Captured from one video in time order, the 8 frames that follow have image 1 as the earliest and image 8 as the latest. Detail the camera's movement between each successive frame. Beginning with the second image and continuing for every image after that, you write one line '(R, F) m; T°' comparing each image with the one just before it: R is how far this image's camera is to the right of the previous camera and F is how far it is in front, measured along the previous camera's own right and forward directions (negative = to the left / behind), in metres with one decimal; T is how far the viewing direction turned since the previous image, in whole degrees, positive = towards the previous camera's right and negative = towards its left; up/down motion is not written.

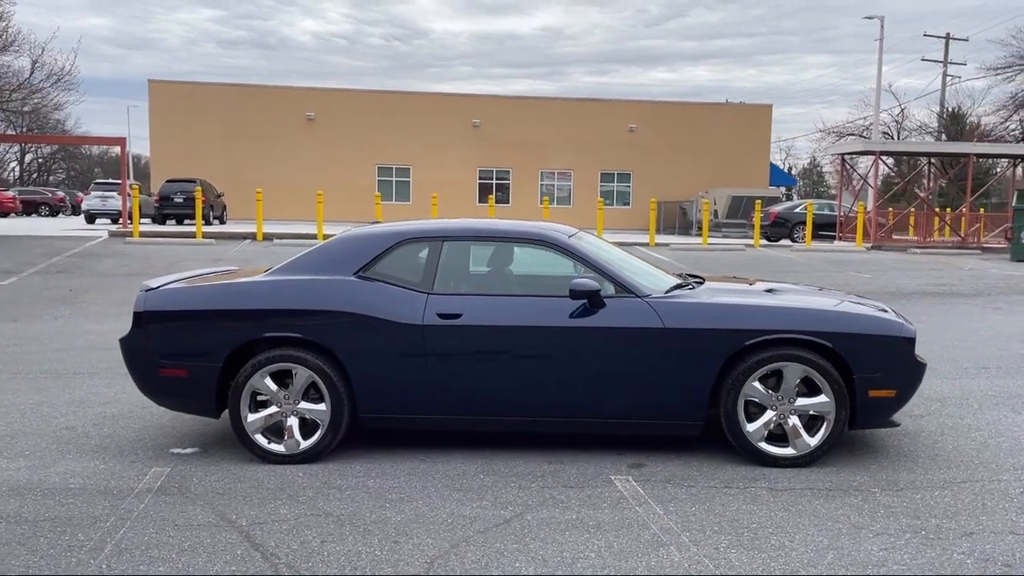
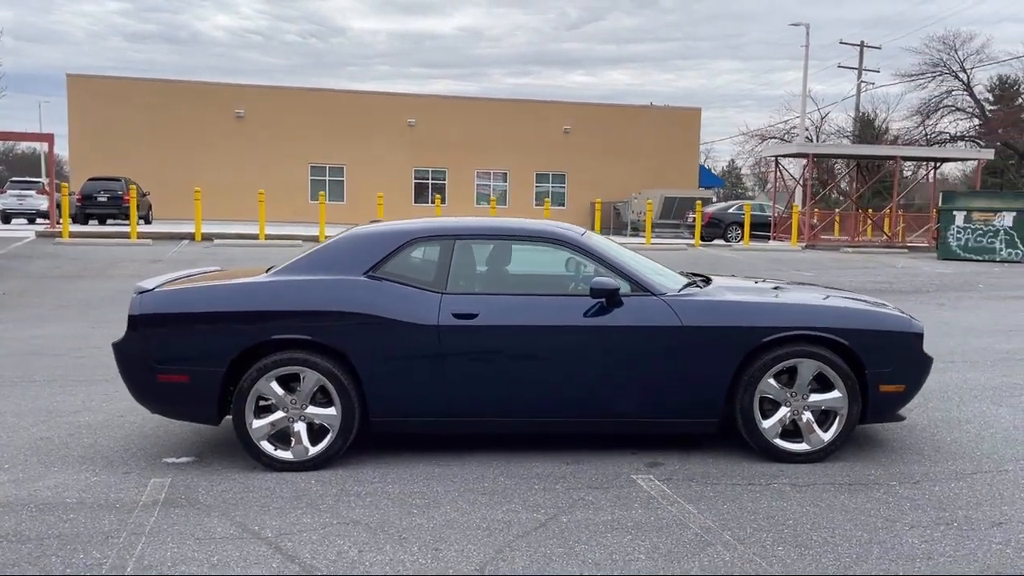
(-0.6, +0.1) m; +5°
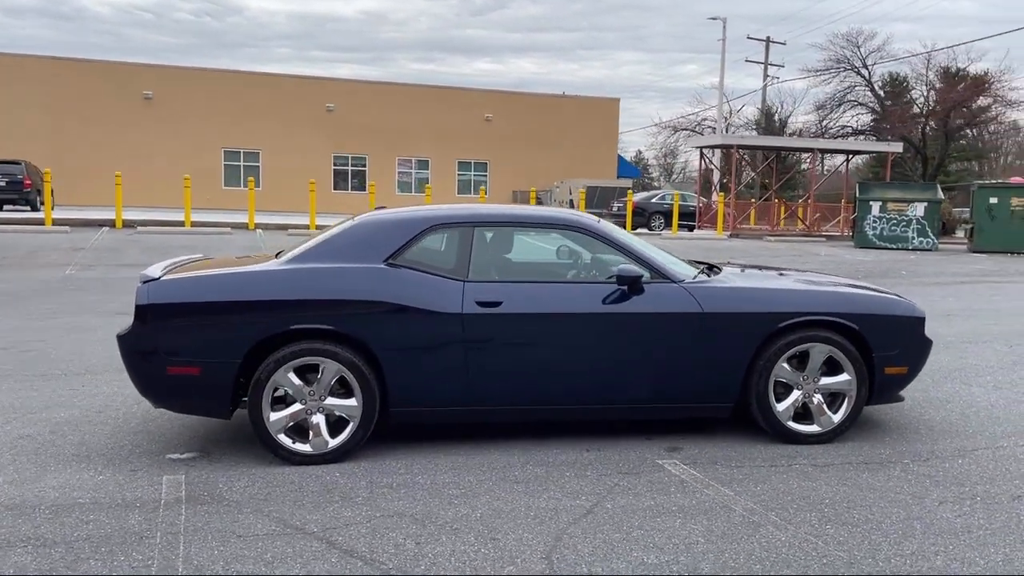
(-0.7, +0.1) m; +6°
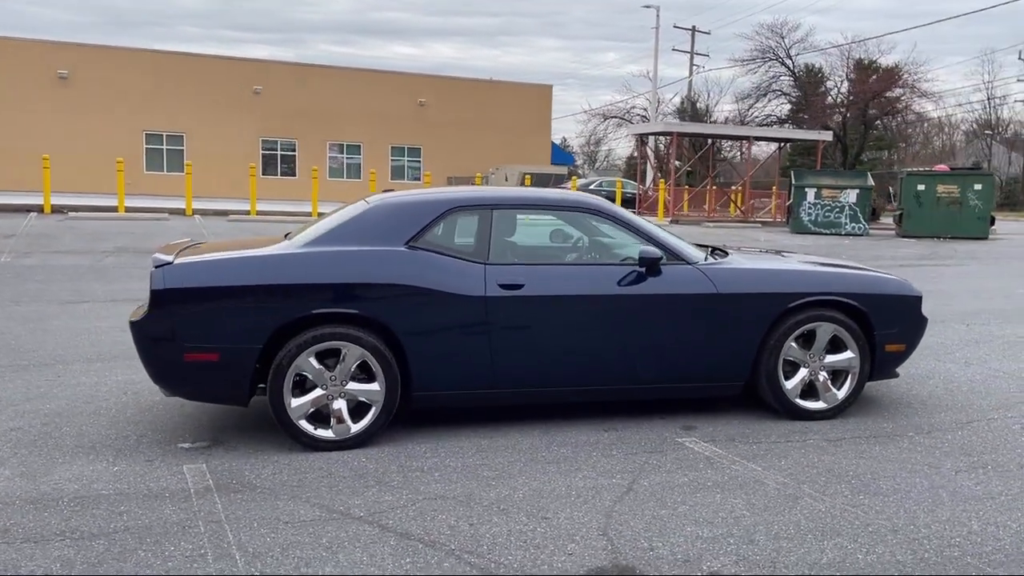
(-0.6, 0.0) m; +5°
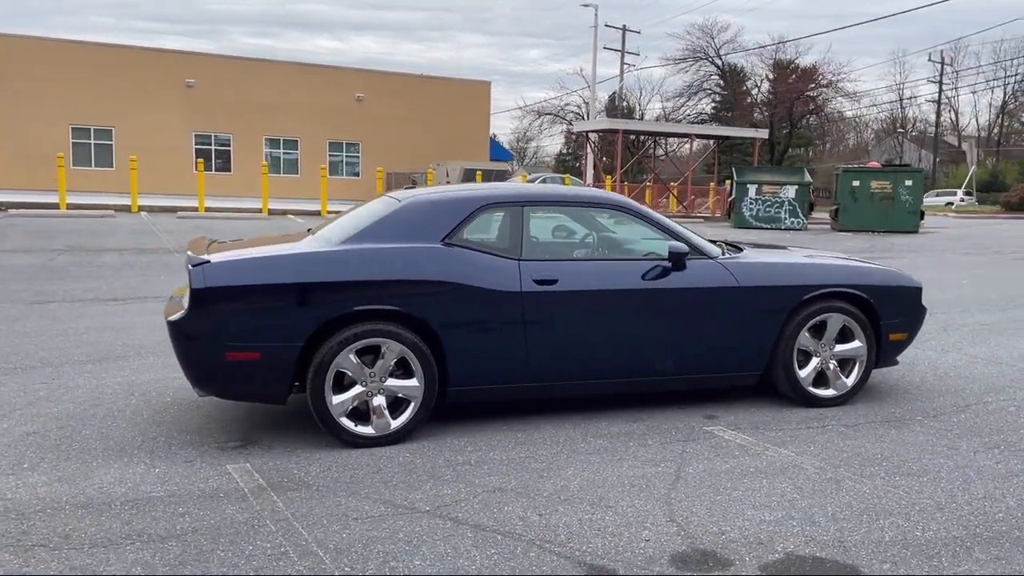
(-0.7, -0.1) m; +5°
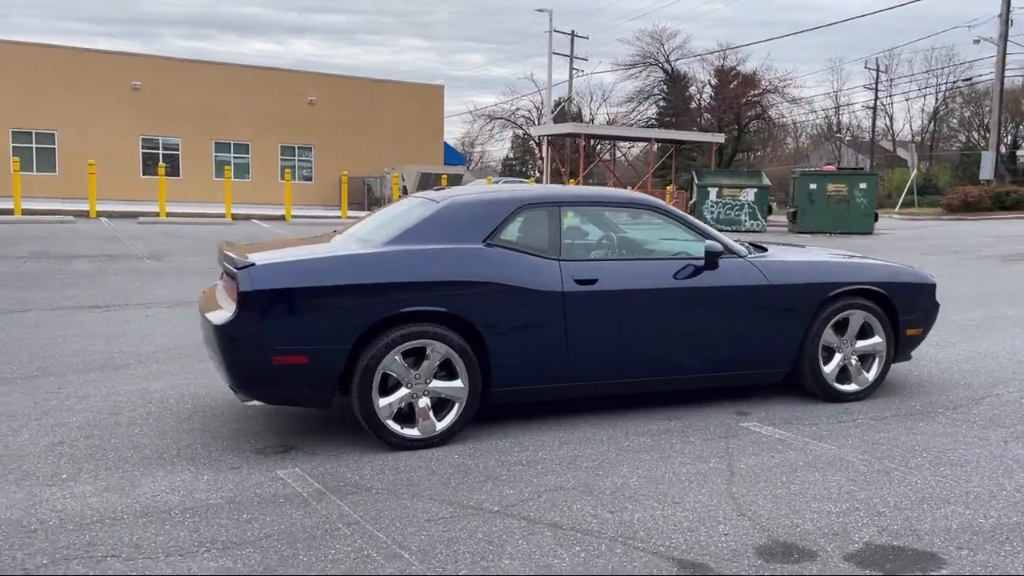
(-0.6, 0.0) m; +4°
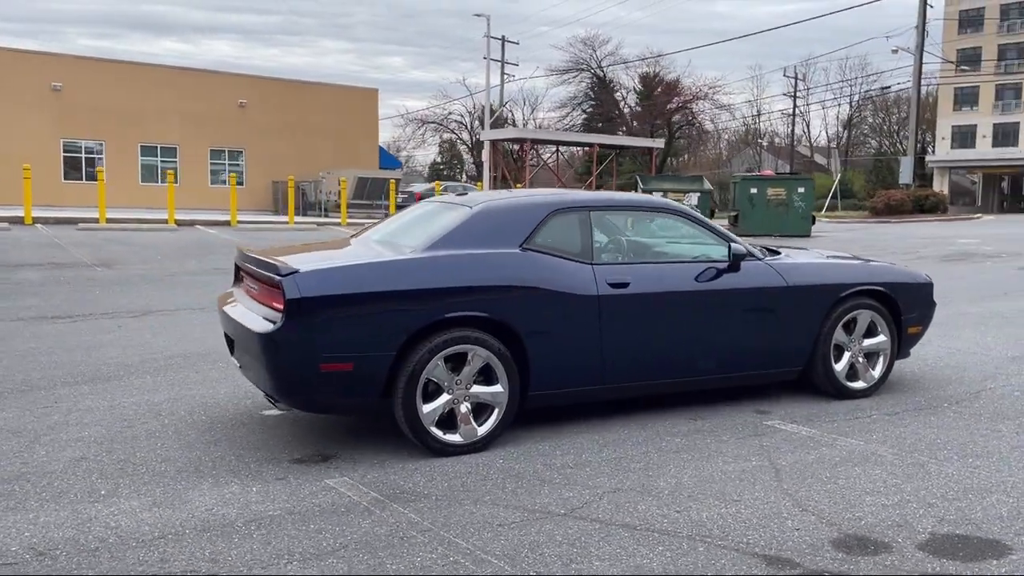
(-0.7, 0.0) m; +5°
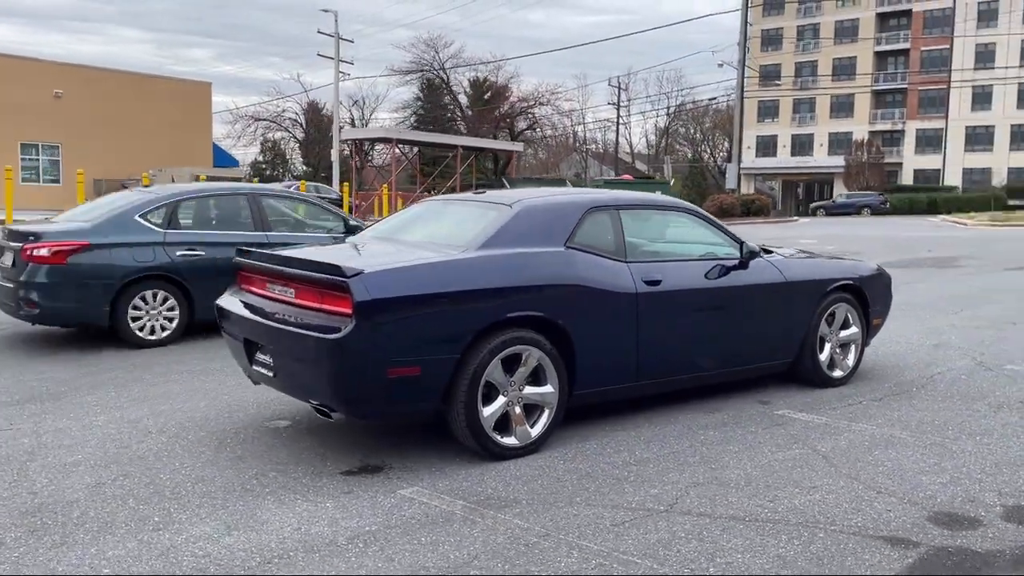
(-1.3, +0.2) m; +12°
